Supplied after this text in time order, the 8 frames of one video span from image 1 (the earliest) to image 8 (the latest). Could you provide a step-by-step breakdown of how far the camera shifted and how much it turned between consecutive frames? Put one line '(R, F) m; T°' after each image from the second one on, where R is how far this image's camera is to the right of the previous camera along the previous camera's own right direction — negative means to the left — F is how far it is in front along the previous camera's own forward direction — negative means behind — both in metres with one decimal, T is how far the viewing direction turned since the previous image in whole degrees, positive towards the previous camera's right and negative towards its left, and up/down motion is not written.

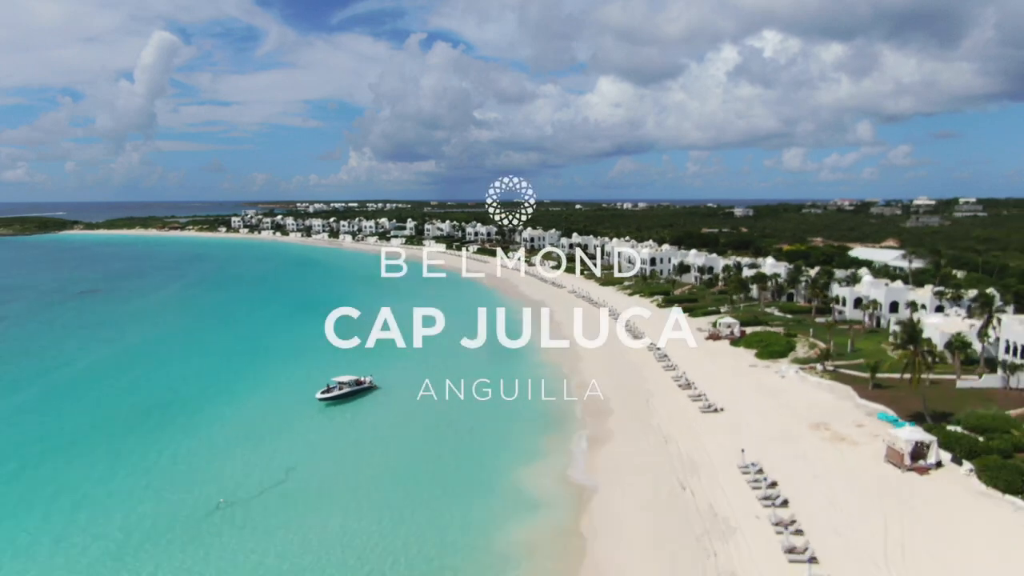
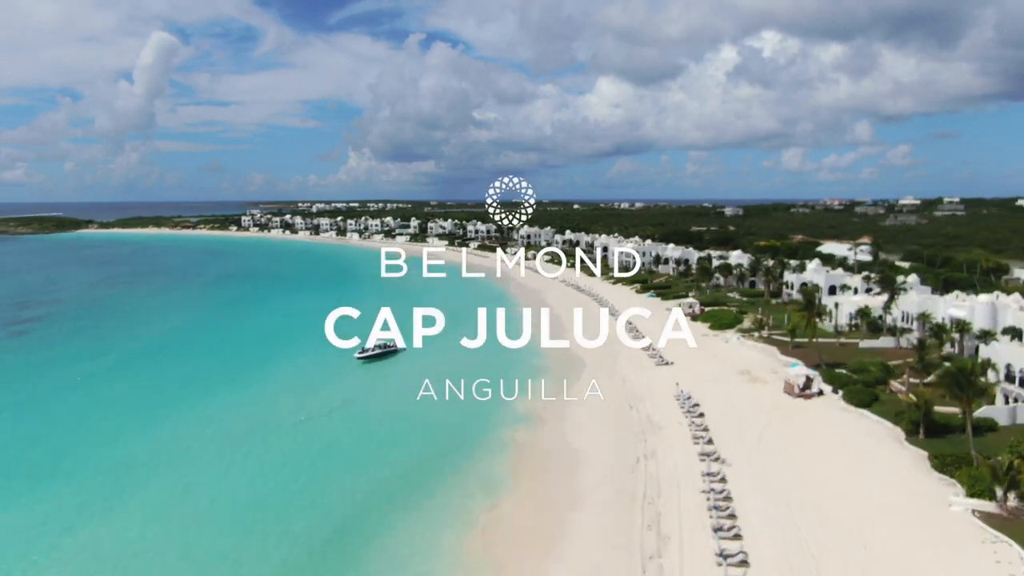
(+0.2, -9.3) m; 0°
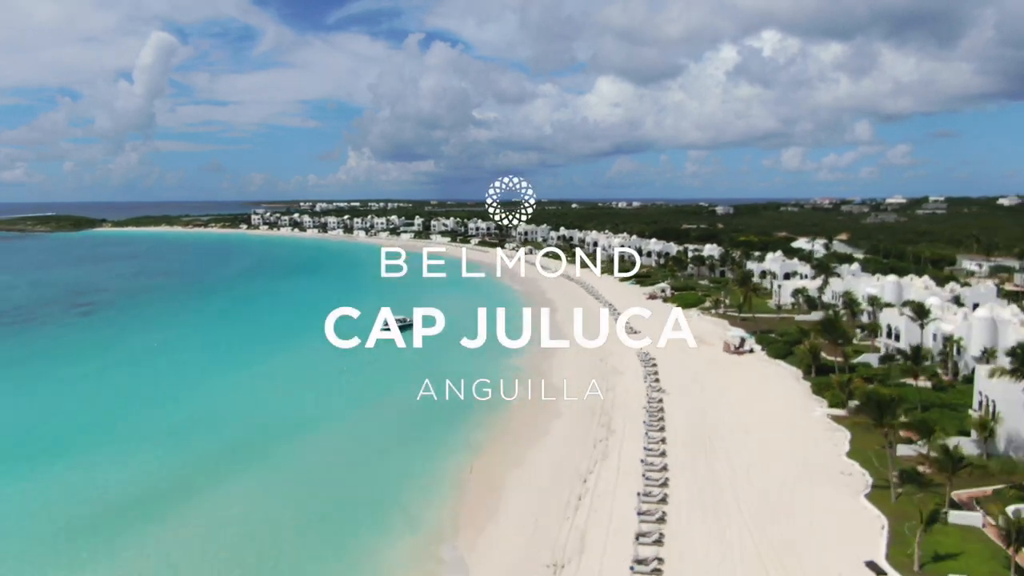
(+0.3, -9.4) m; 0°
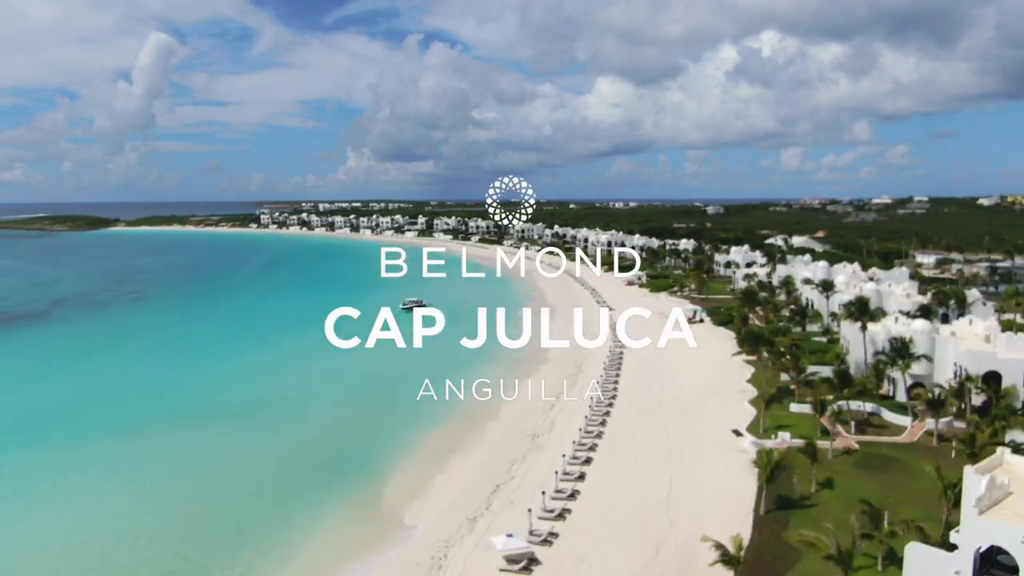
(+0.3, -10.5) m; 0°
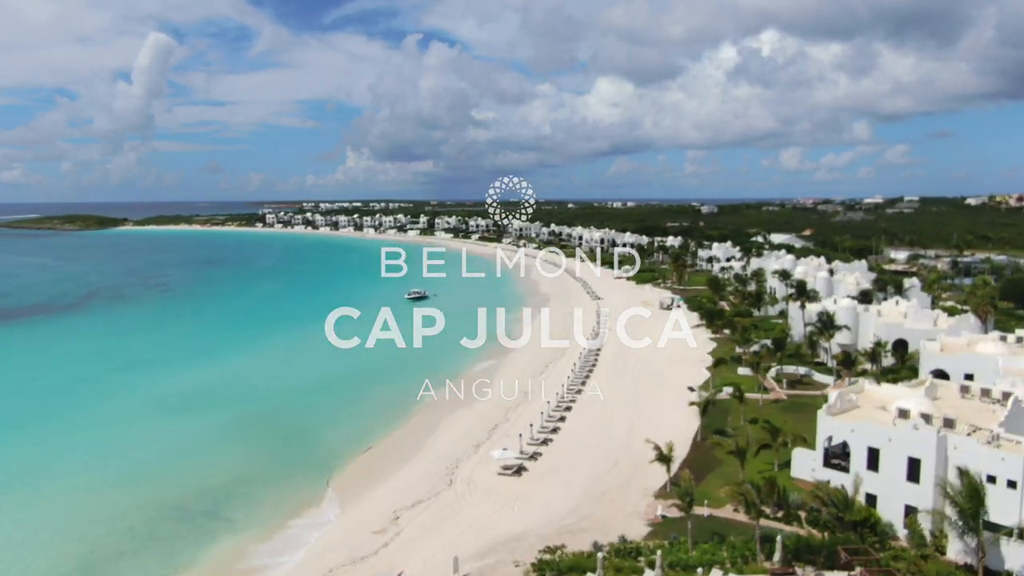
(+0.2, -6.5) m; 0°
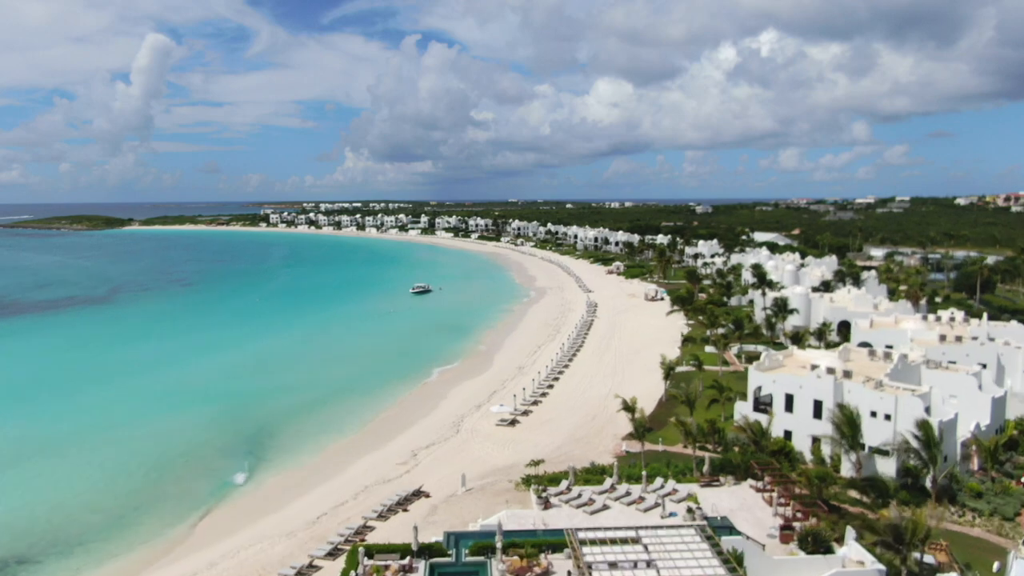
(+0.2, -5.6) m; 0°
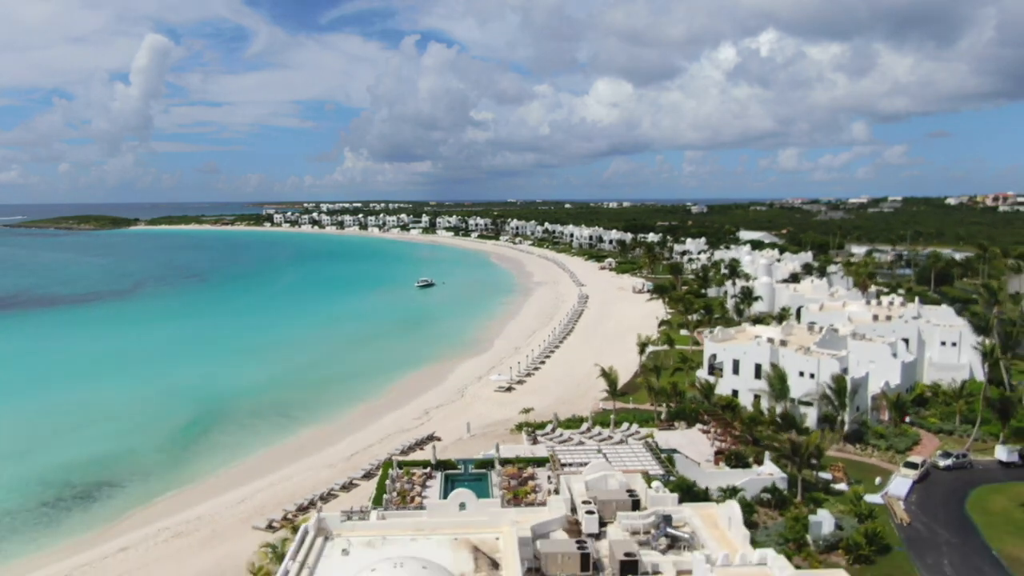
(+0.2, -5.5) m; 0°
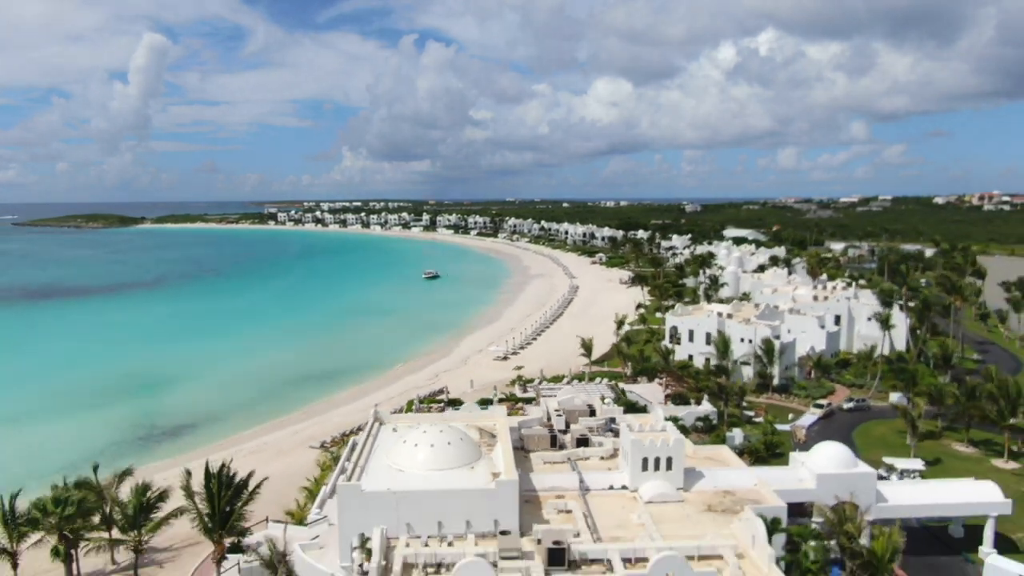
(+0.2, -6.8) m; 0°
